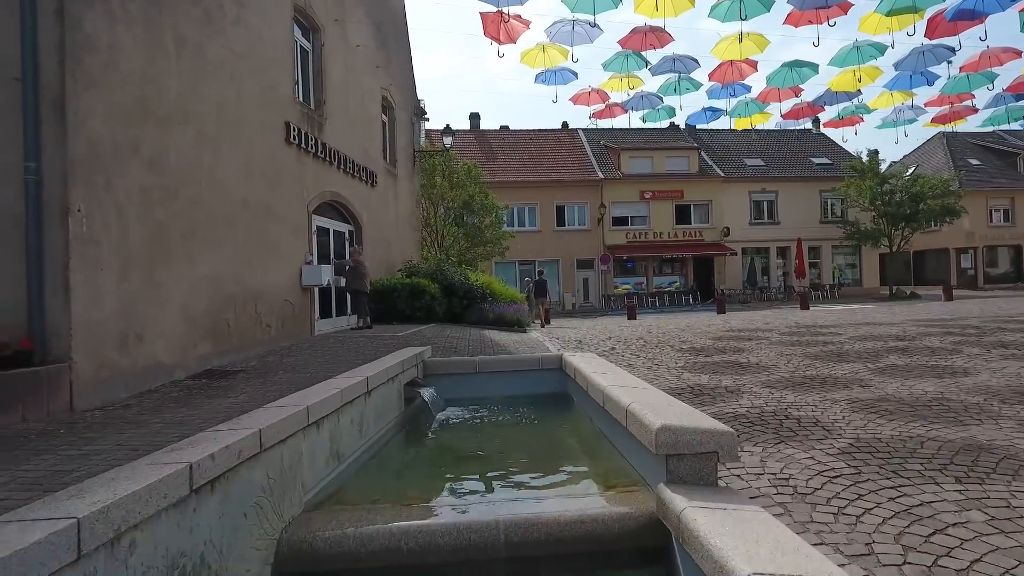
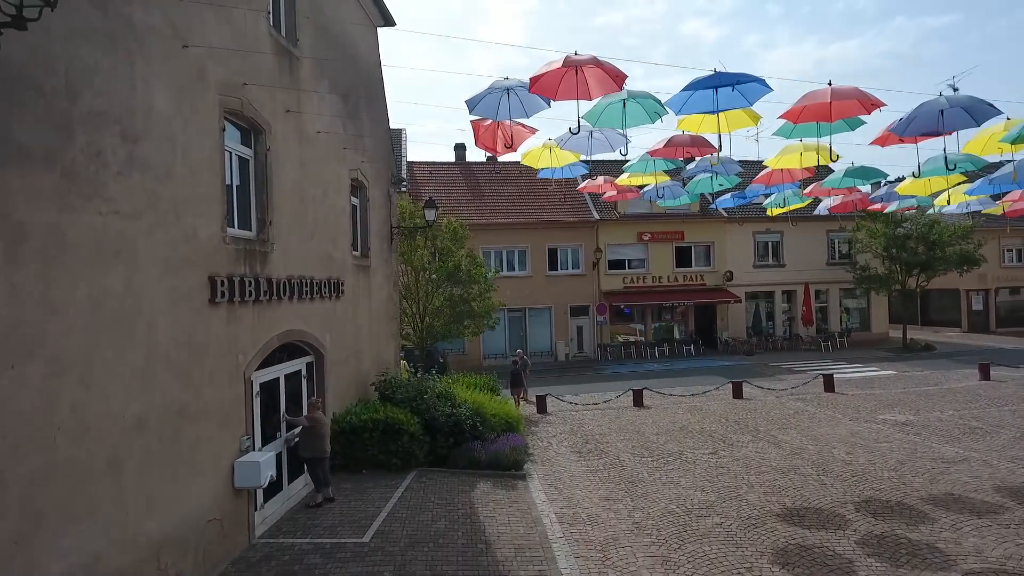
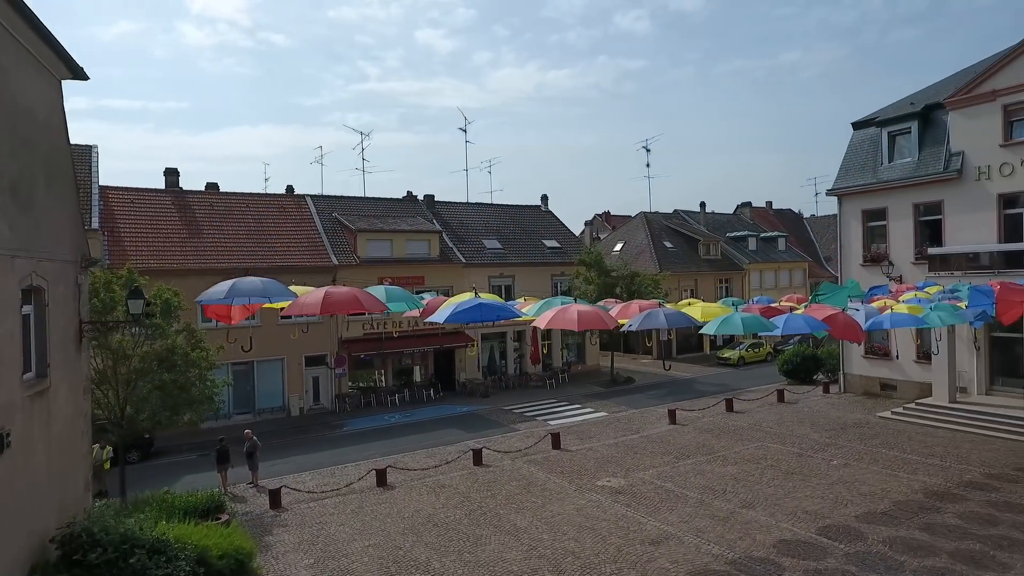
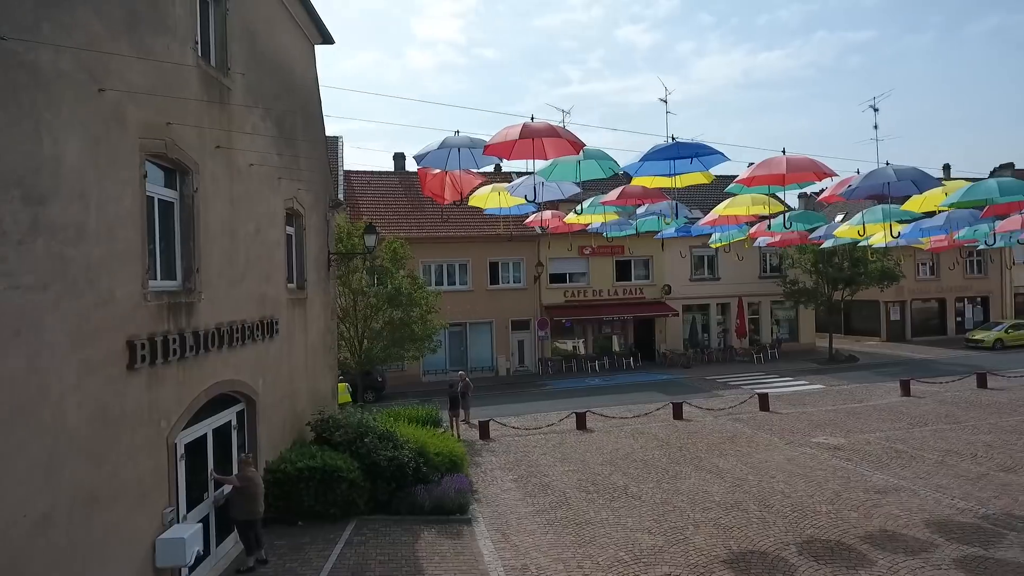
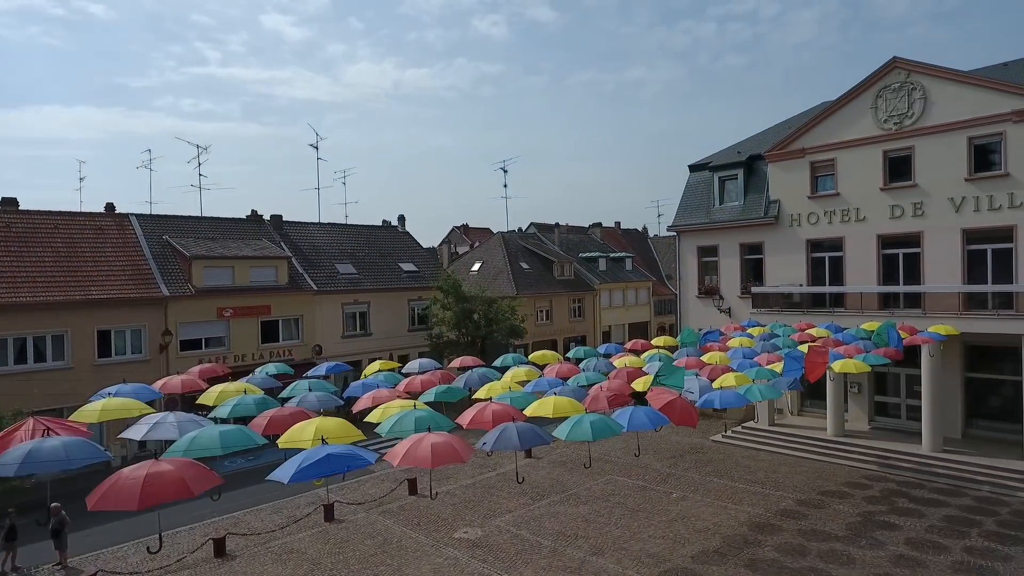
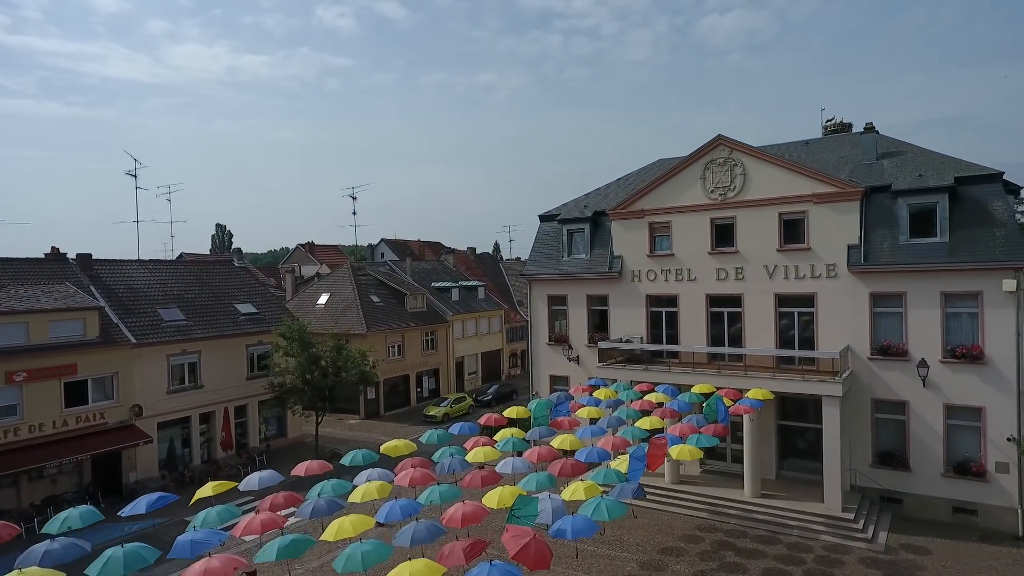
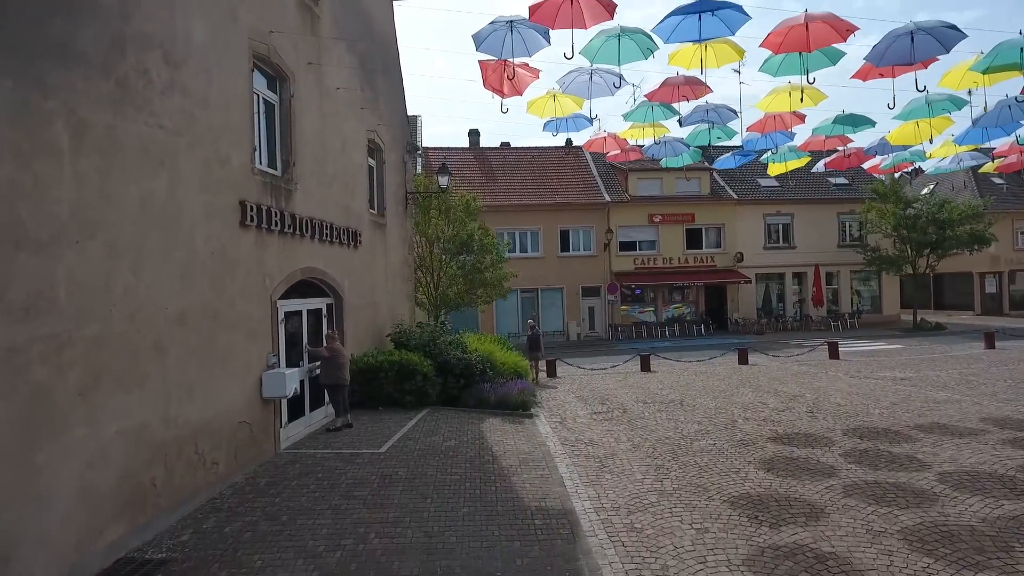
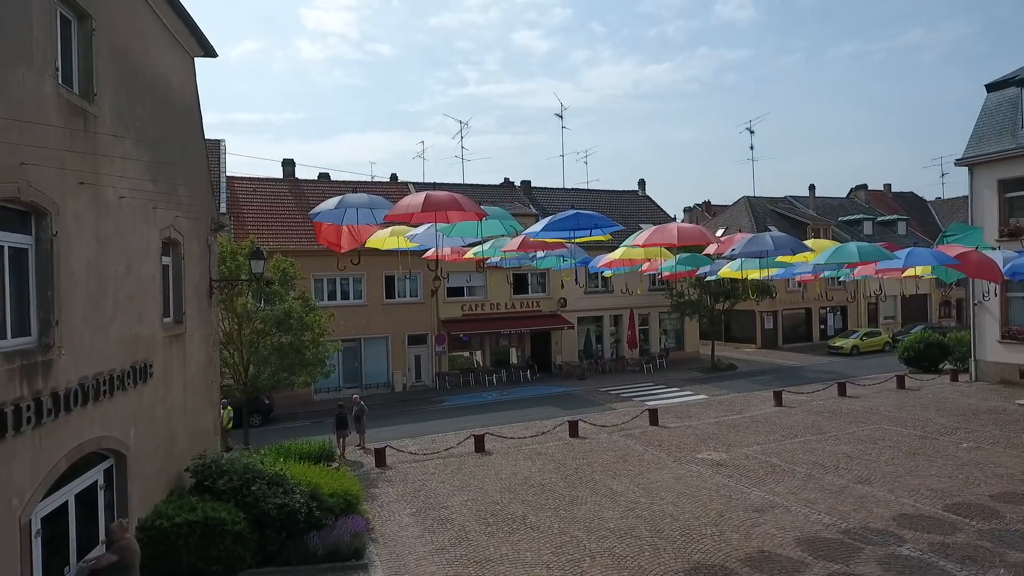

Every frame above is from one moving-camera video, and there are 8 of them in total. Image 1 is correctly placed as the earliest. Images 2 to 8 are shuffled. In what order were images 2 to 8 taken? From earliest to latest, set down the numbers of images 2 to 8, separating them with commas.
7, 2, 4, 8, 3, 5, 6
